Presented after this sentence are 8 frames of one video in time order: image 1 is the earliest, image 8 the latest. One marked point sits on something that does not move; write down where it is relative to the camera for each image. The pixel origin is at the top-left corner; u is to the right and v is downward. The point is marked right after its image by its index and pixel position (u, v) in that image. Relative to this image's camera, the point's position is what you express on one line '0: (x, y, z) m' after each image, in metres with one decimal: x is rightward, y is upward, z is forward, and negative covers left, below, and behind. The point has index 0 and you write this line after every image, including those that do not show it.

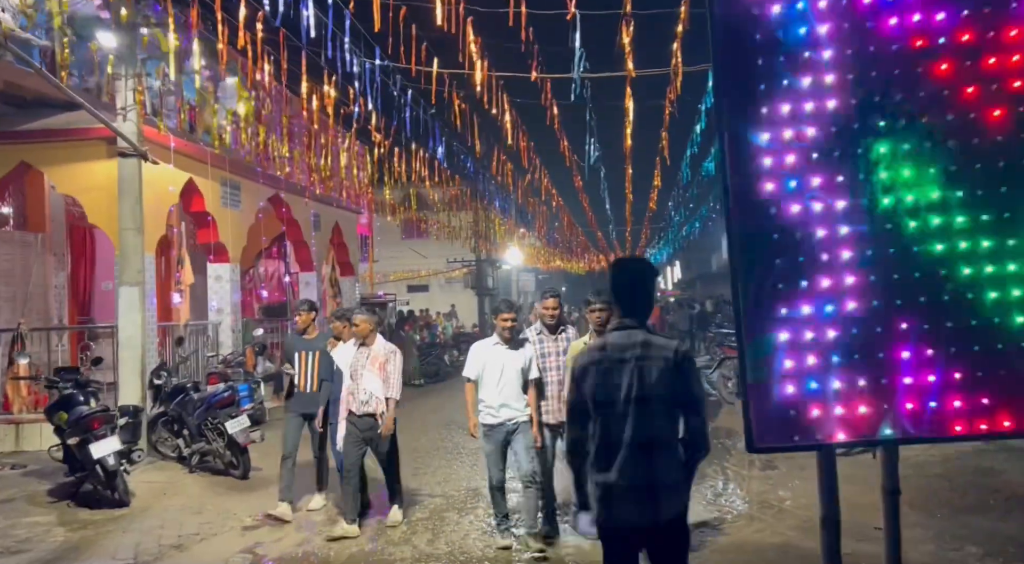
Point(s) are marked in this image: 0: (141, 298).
0: (-4.3, -0.2, +9.2) m
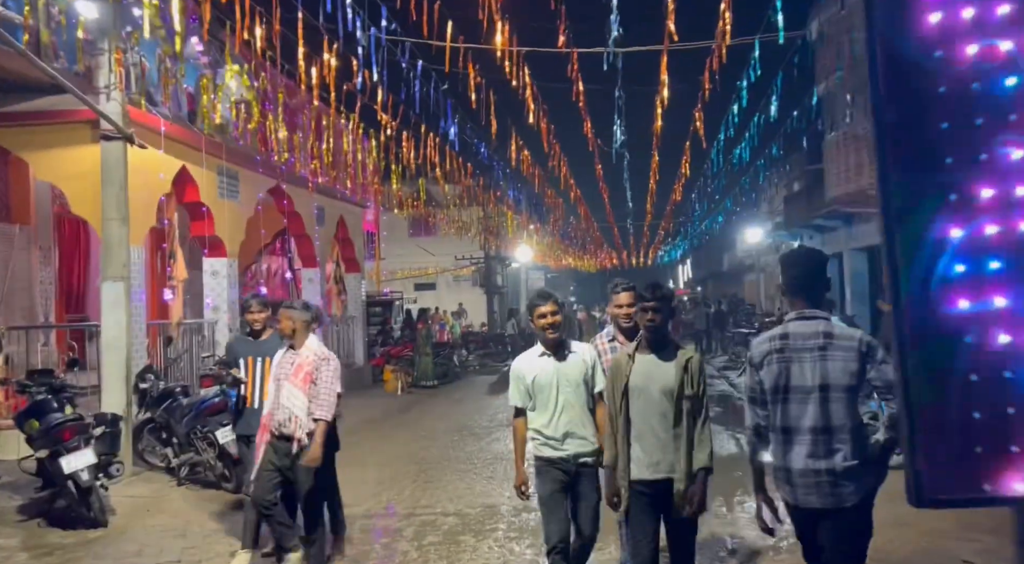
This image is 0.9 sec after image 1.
0: (-4.1, -0.1, +8.5) m
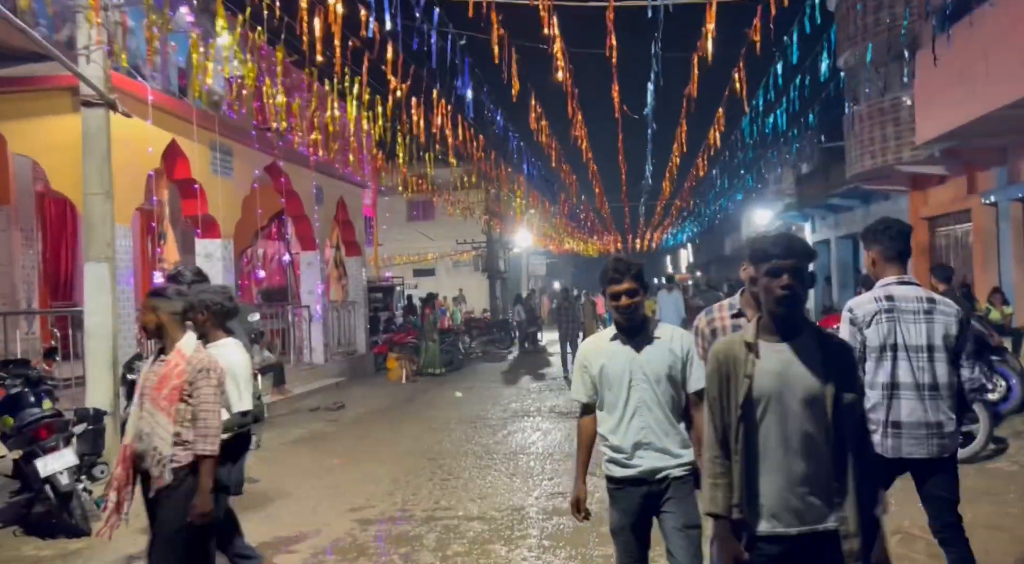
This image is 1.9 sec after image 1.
0: (-3.9, +0.1, +7.7) m
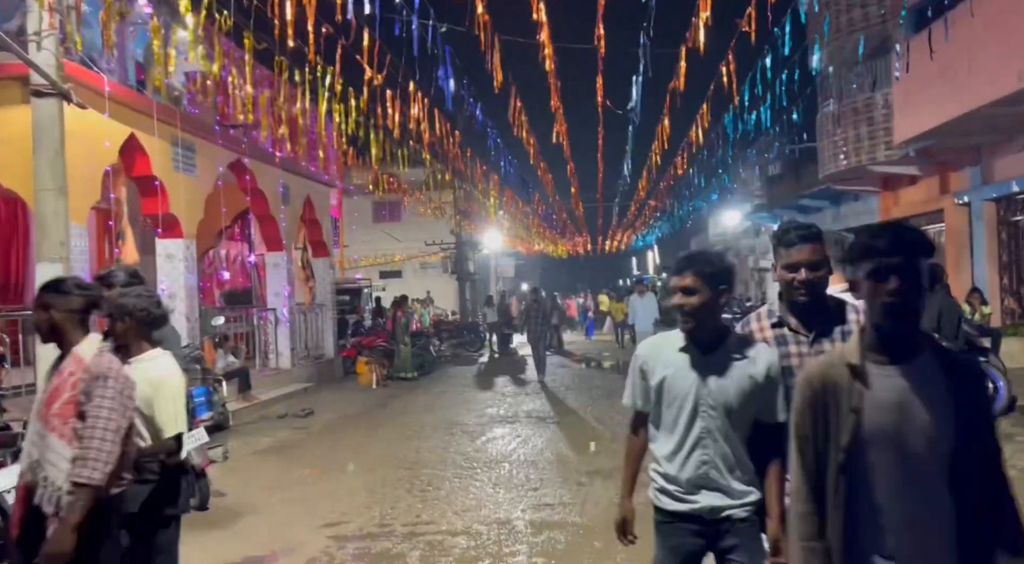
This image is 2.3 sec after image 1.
0: (-4.1, 0.0, +7.3) m
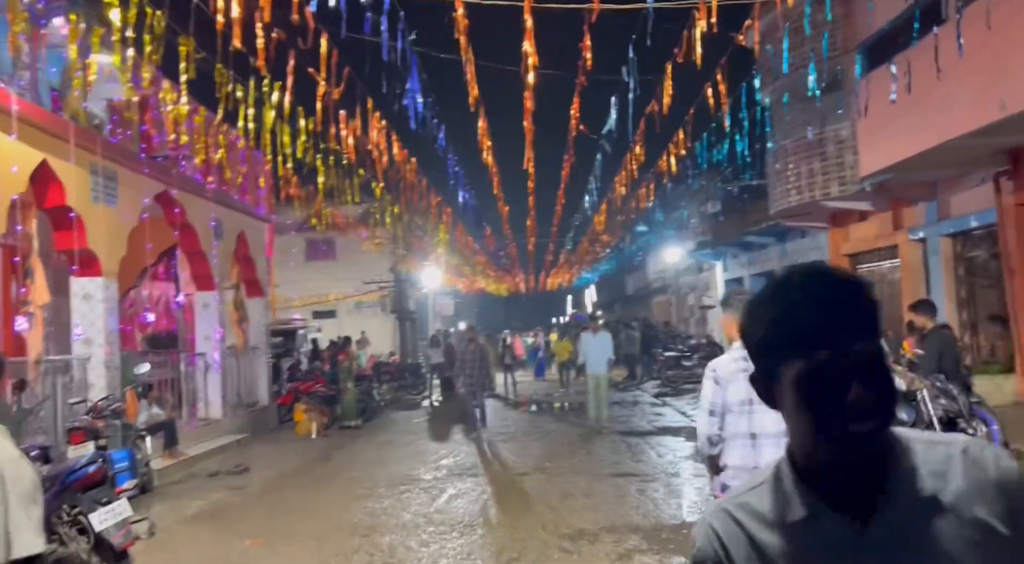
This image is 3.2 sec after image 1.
0: (-4.3, -0.3, +6.2) m
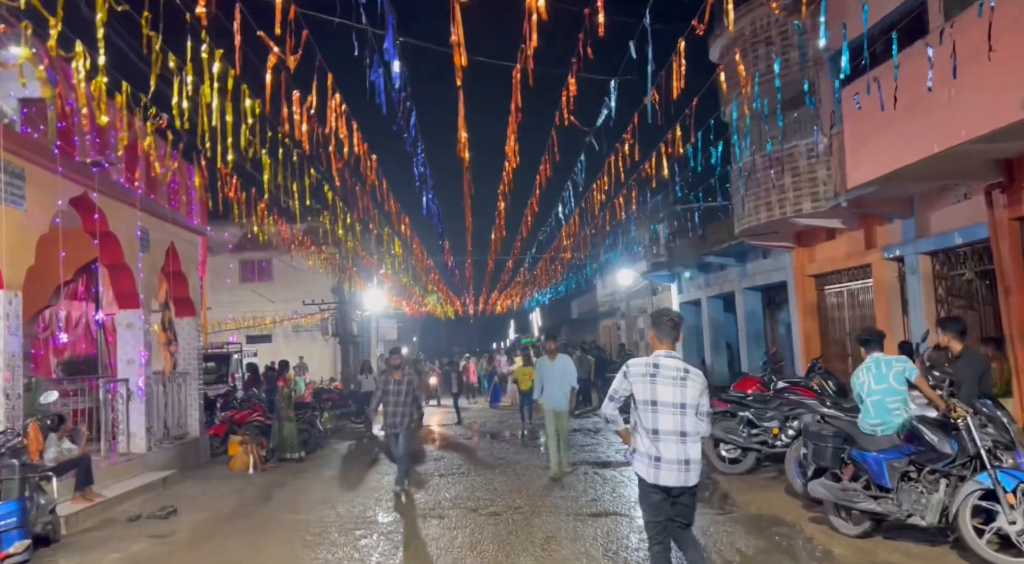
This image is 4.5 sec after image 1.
0: (-4.4, -0.4, +4.9) m
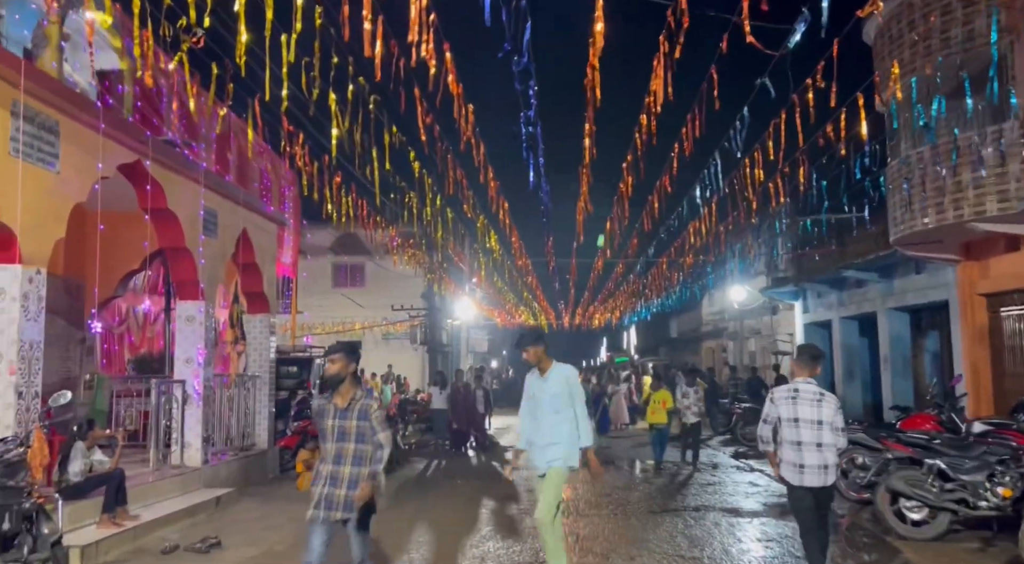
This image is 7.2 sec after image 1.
0: (-3.7, -0.1, +3.5) m
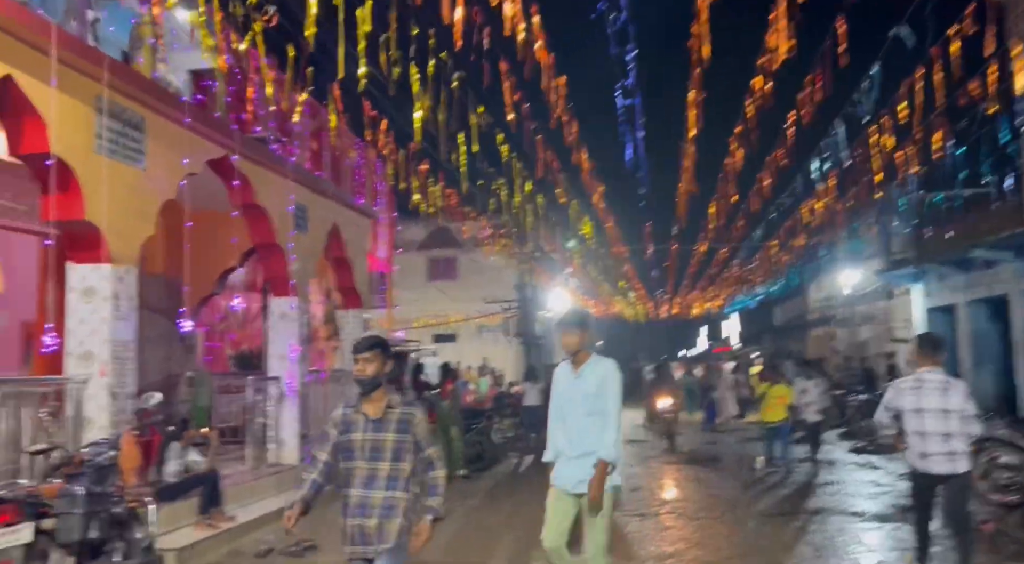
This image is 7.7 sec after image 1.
0: (-3.3, -0.1, +3.4) m
